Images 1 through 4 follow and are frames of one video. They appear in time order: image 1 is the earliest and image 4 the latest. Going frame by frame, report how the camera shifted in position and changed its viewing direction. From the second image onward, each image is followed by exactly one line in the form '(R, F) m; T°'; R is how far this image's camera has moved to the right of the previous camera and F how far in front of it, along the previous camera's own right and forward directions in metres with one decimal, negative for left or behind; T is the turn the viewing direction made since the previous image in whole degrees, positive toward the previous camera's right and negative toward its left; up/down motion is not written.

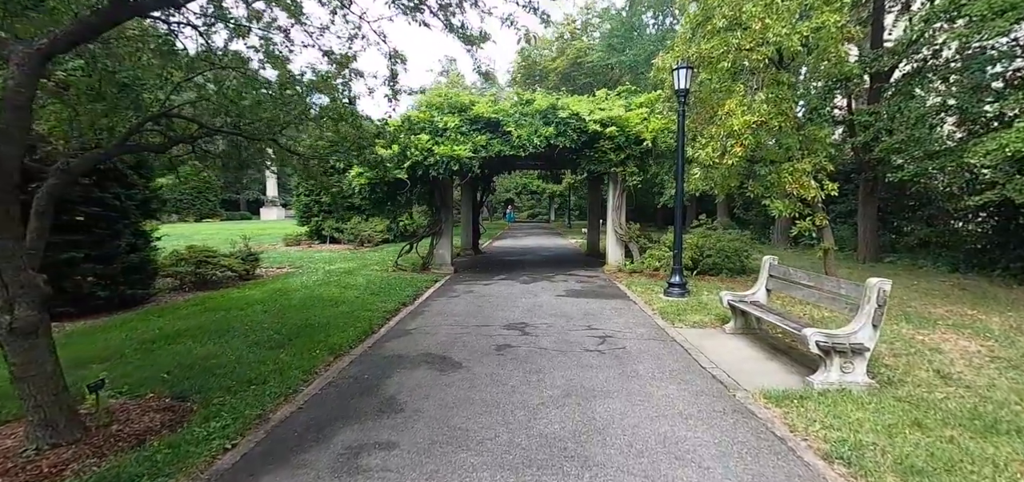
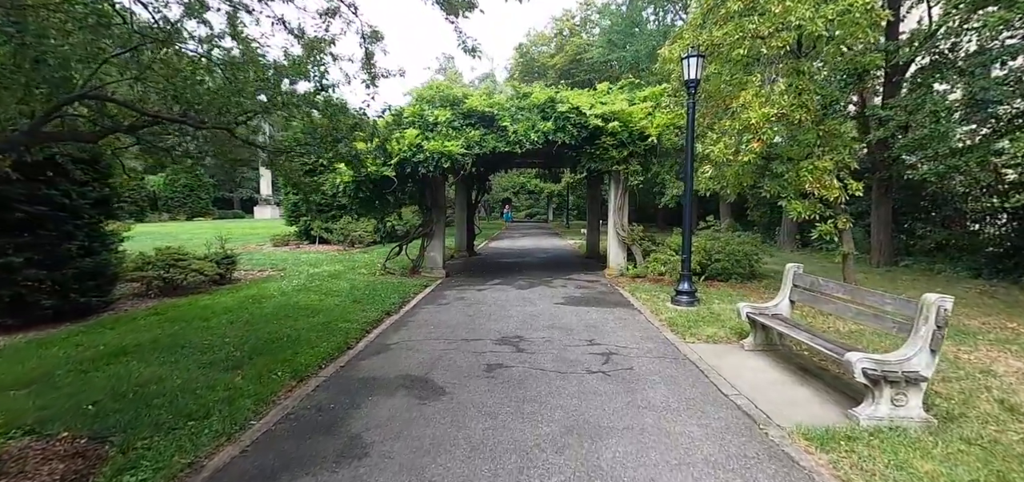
(+0.1, +0.7) m; 0°
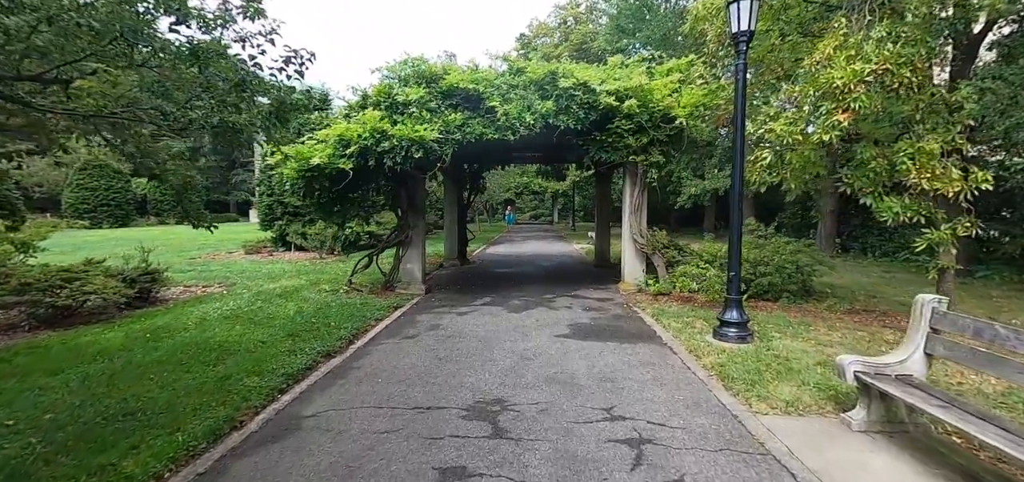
(+0.2, +2.0) m; -1°
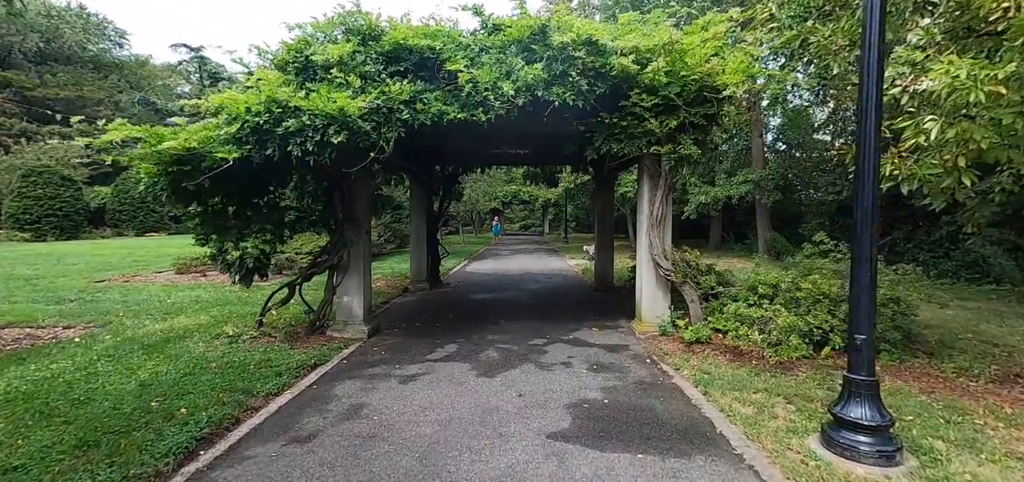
(+0.2, +2.5) m; +1°
